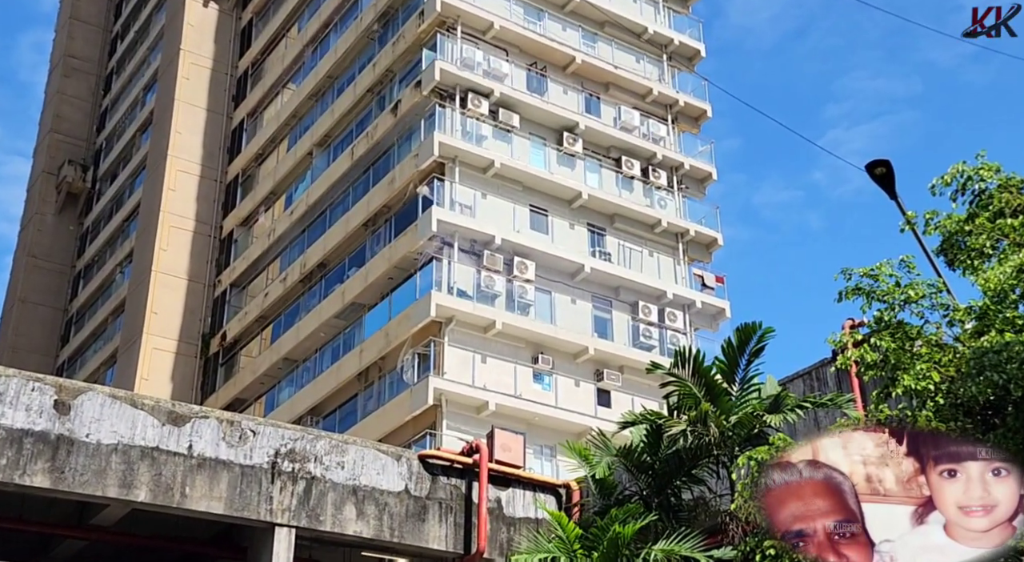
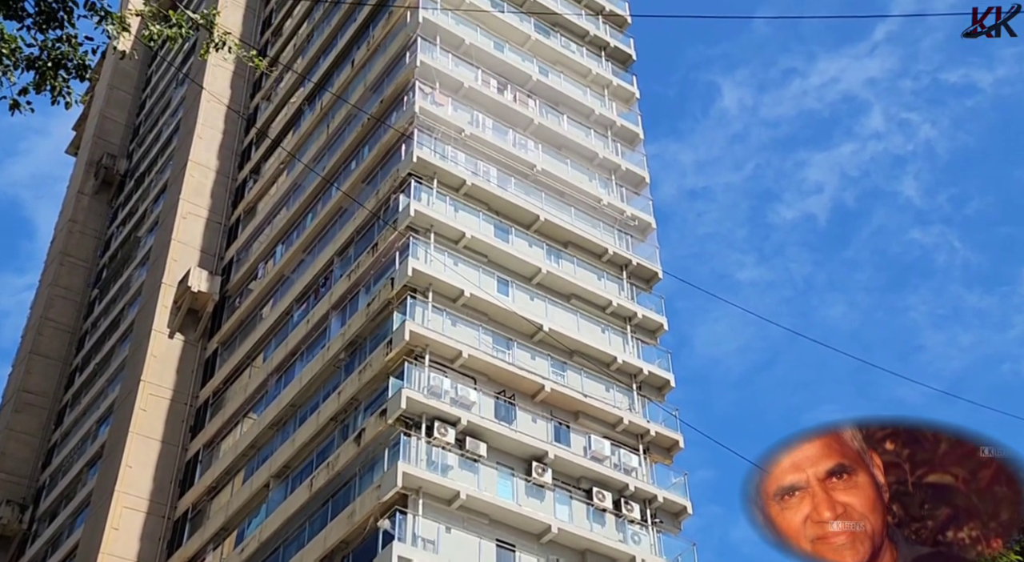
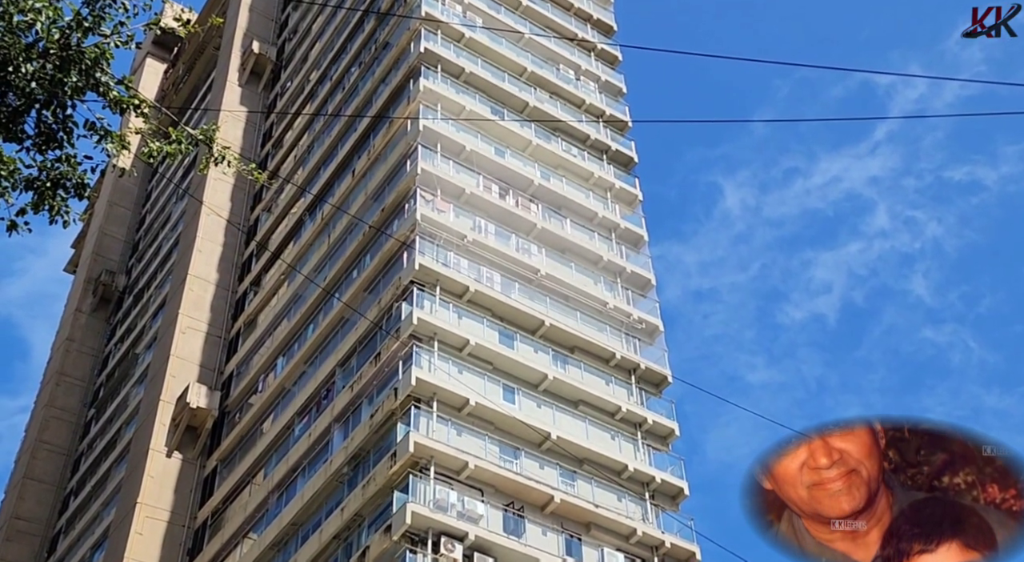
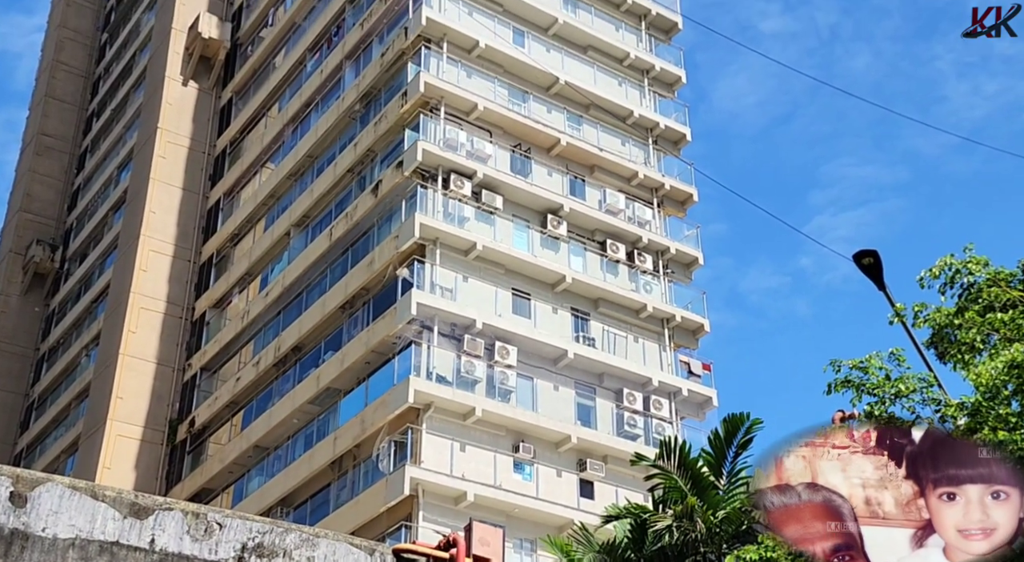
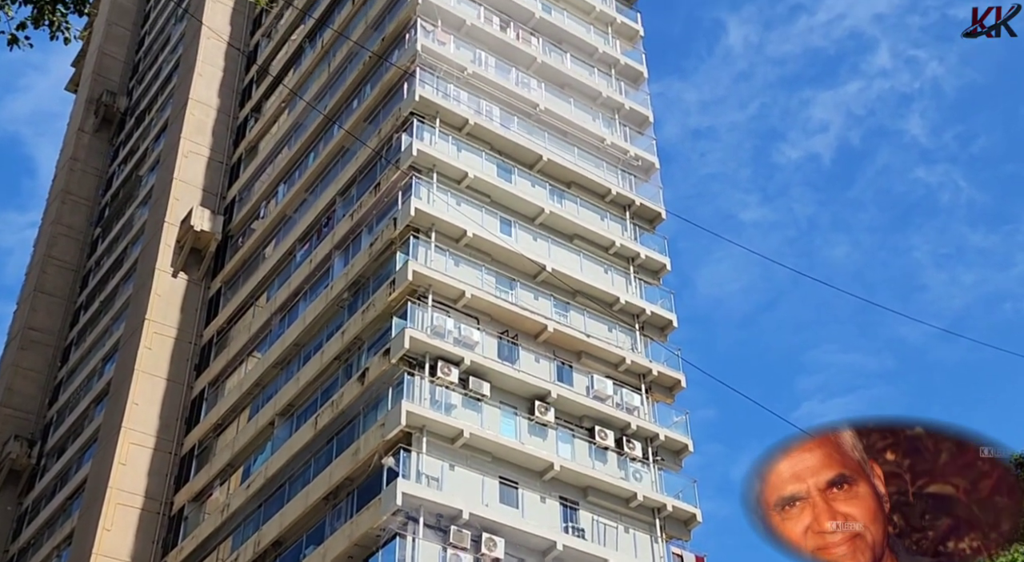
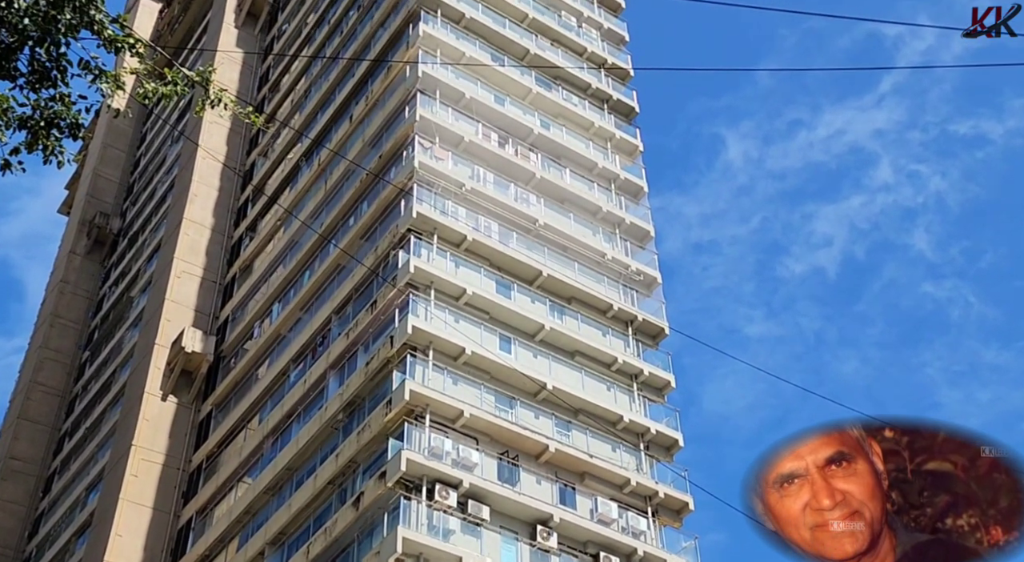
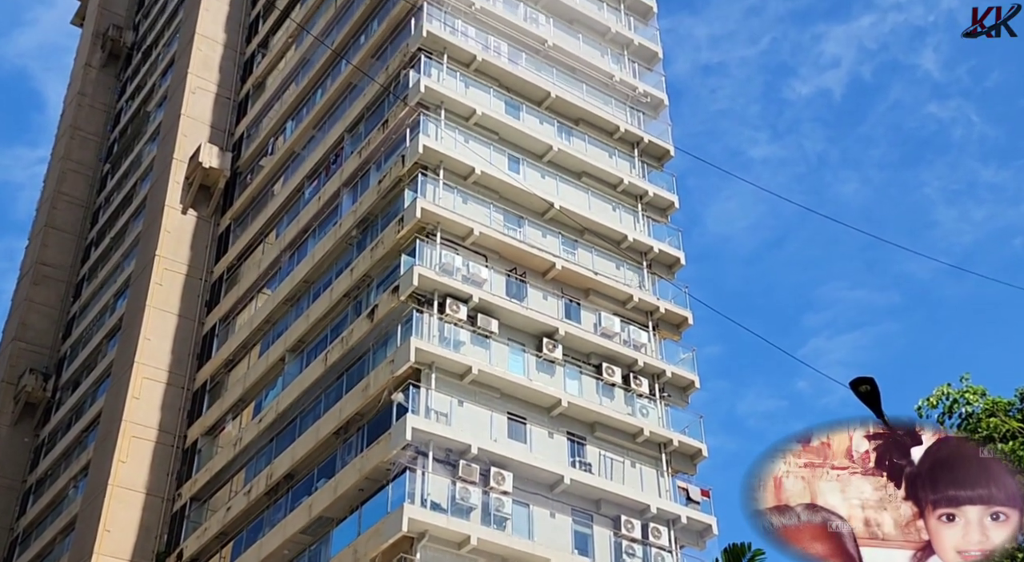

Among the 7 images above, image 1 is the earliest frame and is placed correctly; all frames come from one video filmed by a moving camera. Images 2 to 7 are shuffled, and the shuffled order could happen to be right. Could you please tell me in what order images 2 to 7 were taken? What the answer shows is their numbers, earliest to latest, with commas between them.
4, 7, 5, 2, 6, 3
